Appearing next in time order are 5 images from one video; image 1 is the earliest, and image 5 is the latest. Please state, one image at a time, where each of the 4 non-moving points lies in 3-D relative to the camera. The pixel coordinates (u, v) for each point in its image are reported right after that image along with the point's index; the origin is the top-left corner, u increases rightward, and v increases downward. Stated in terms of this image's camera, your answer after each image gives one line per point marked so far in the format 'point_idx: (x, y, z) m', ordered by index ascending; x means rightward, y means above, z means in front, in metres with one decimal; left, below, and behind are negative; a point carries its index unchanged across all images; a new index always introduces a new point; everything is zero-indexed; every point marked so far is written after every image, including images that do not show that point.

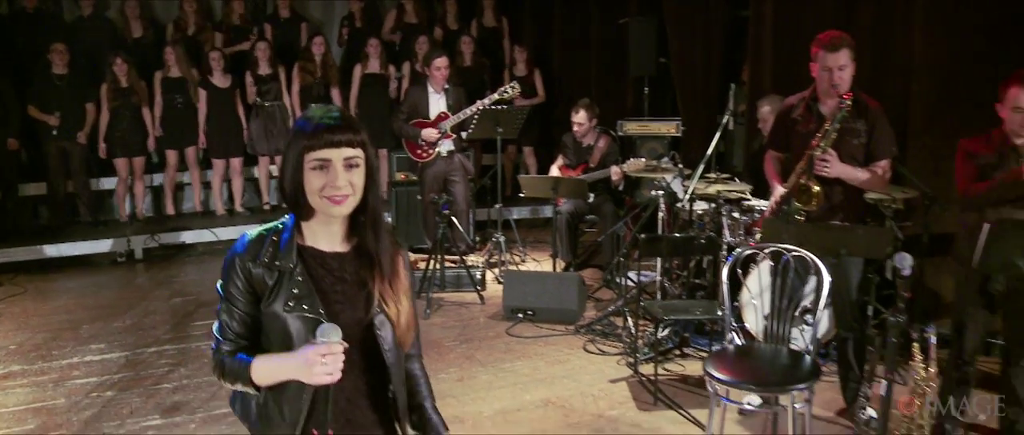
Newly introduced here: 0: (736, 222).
0: (+1.0, 0.0, +4.7) m
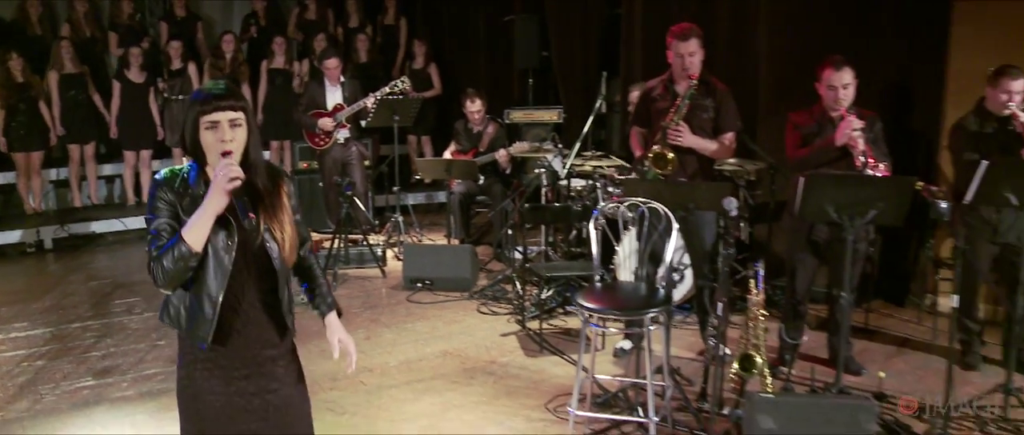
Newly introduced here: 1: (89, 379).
0: (+0.5, +0.1, +5.3) m
1: (-1.7, -0.7, +4.3) m
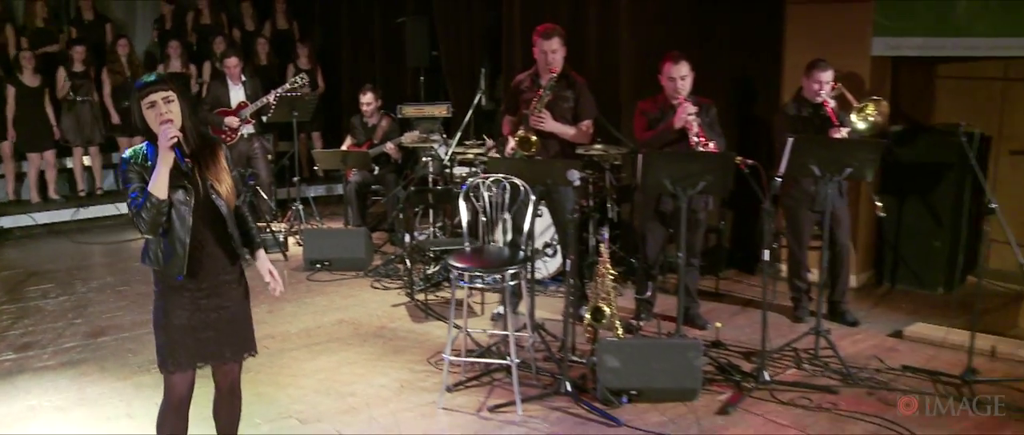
0: (-0.1, +0.2, +5.9) m
1: (-2.2, -0.6, +4.7) m
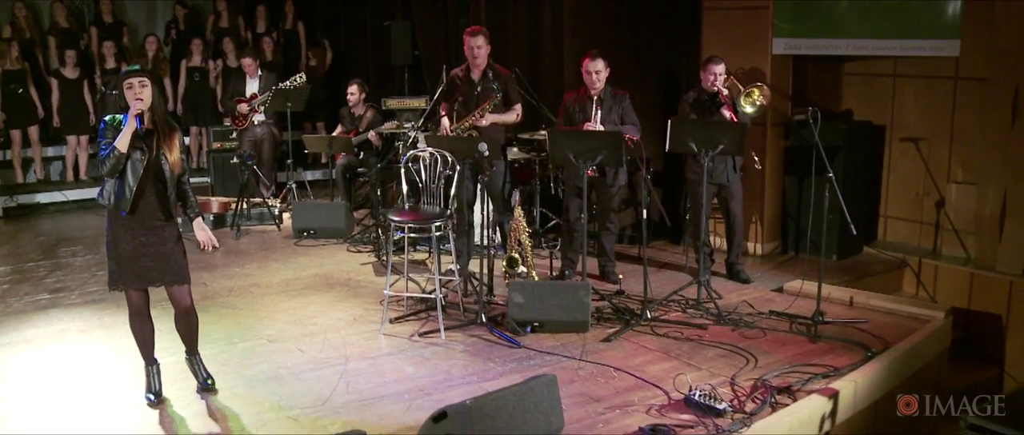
0: (-0.4, +0.4, +6.9) m
1: (-2.6, -0.4, +5.8) m
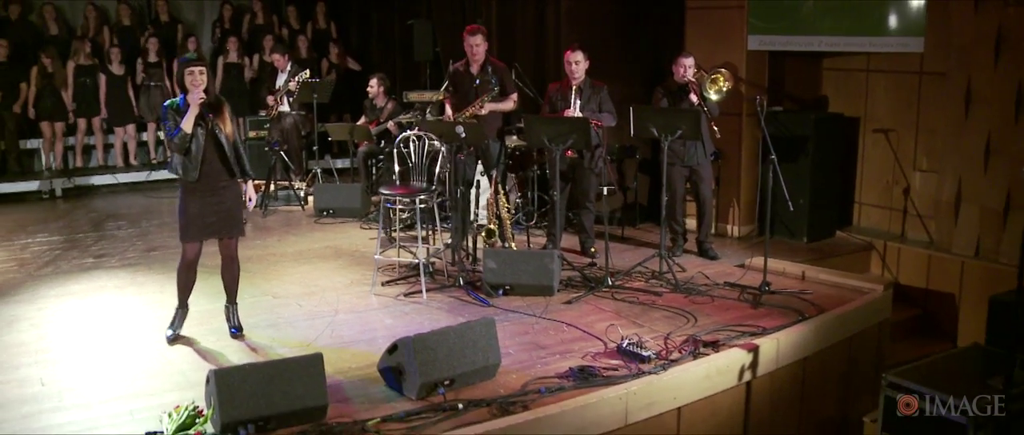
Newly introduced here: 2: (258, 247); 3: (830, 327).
0: (-0.5, +0.5, +7.6) m
1: (-2.7, -0.3, +6.7) m
2: (-1.7, -0.2, +6.9) m
3: (+1.6, -0.6, +5.5) m
